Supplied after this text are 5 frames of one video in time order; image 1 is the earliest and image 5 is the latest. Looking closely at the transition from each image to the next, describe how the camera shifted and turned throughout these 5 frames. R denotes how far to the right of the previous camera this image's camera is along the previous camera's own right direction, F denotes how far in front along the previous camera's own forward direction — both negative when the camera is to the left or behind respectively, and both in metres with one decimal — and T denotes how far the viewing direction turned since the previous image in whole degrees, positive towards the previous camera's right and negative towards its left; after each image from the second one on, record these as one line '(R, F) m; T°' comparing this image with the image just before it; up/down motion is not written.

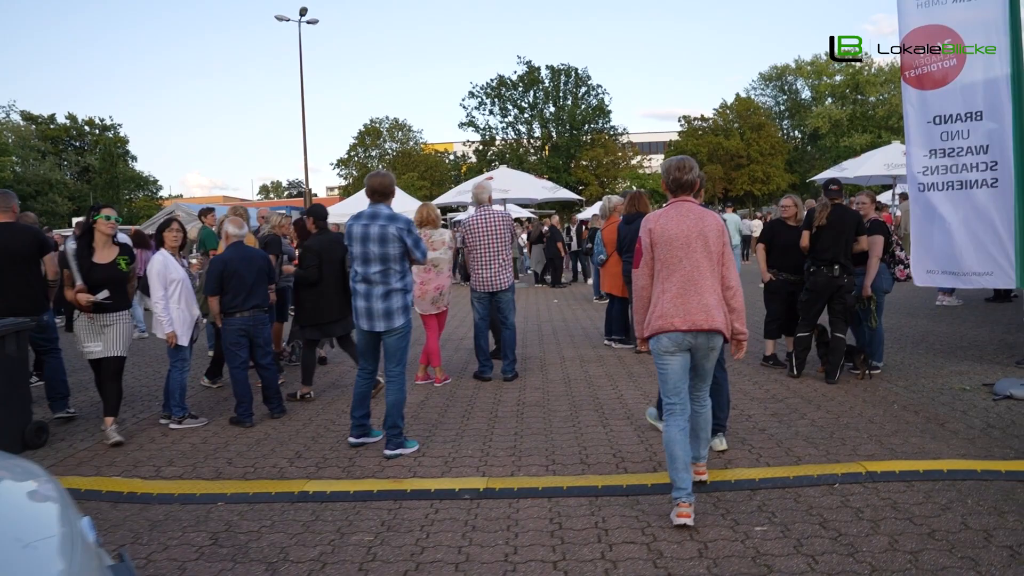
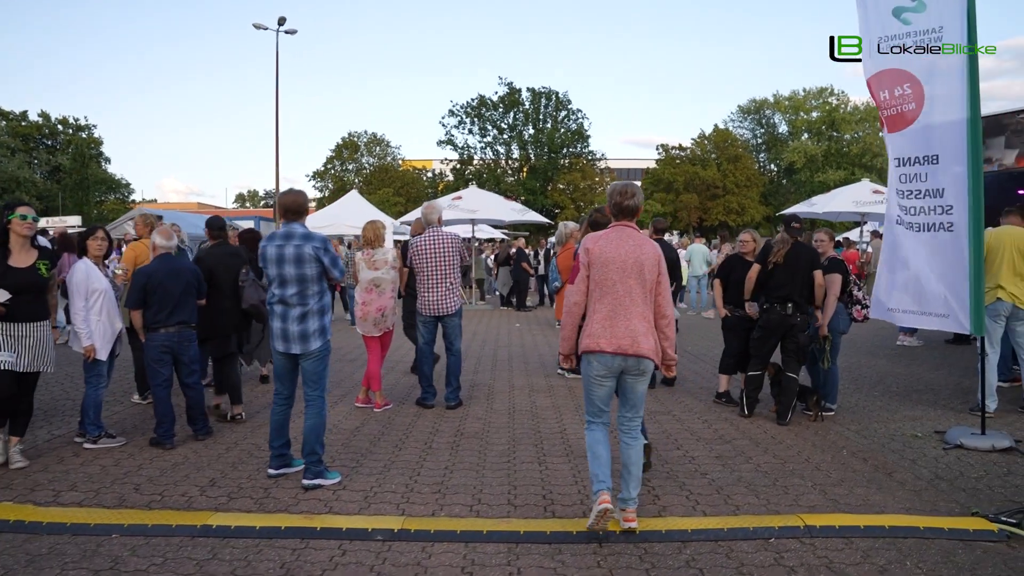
(+0.3, +0.3) m; +1°
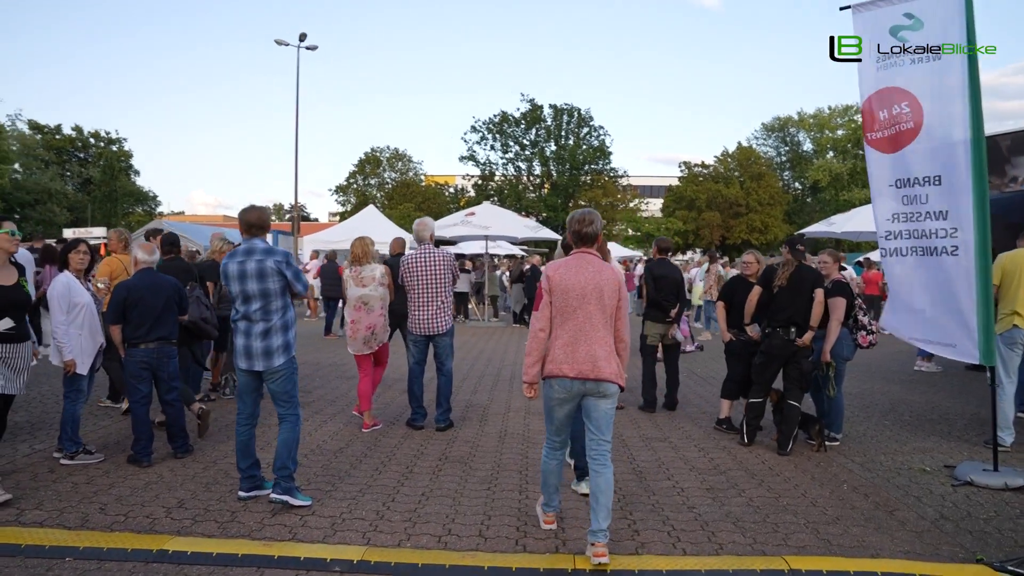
(+0.3, +0.2) m; -2°
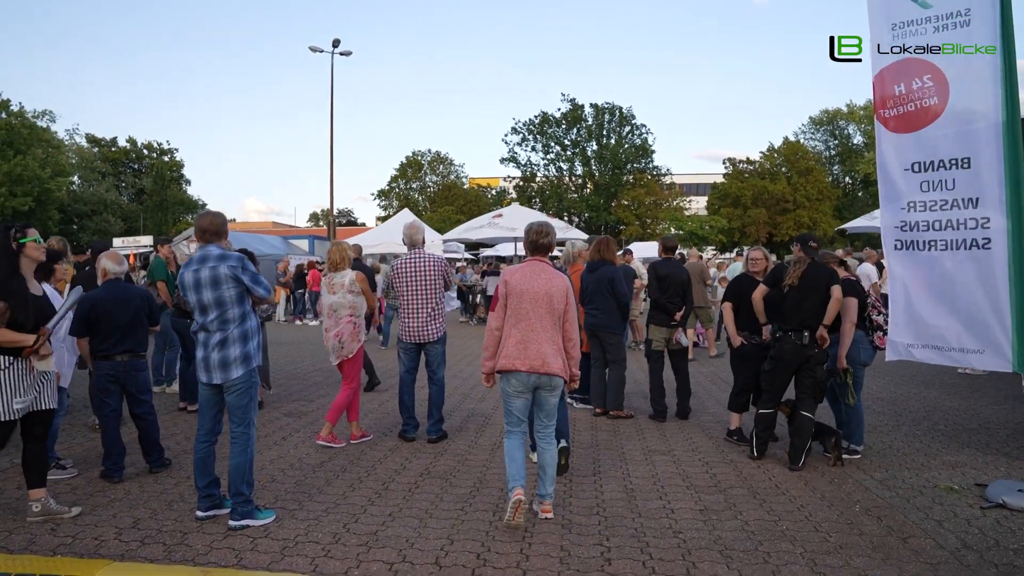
(+0.5, +0.5) m; -4°
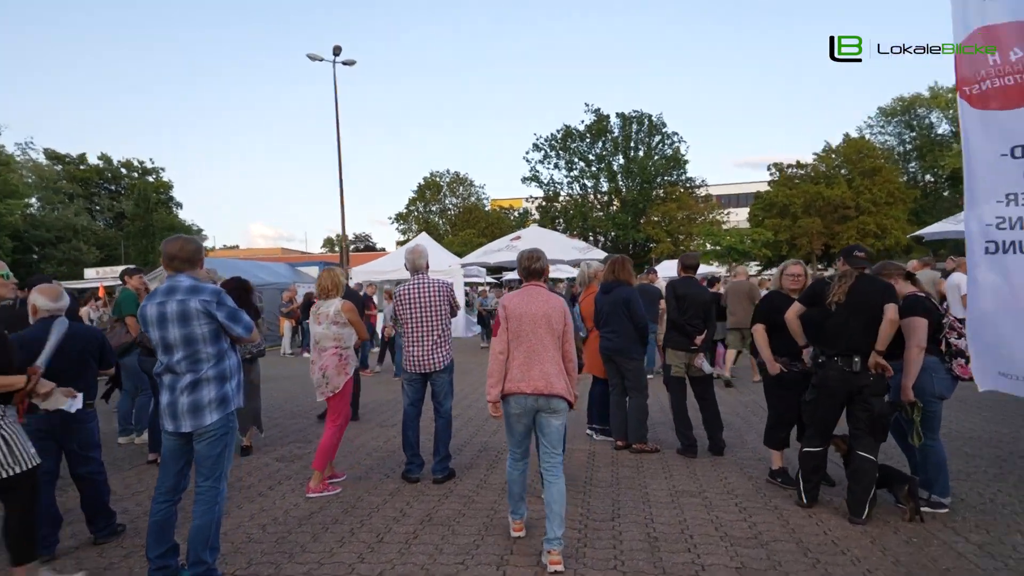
(+0.1, +0.7) m; -2°
